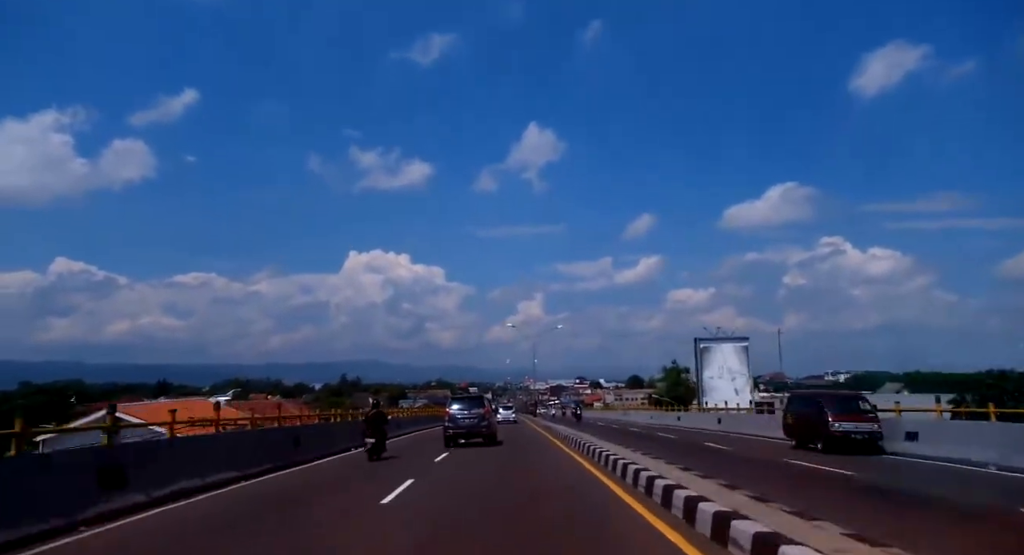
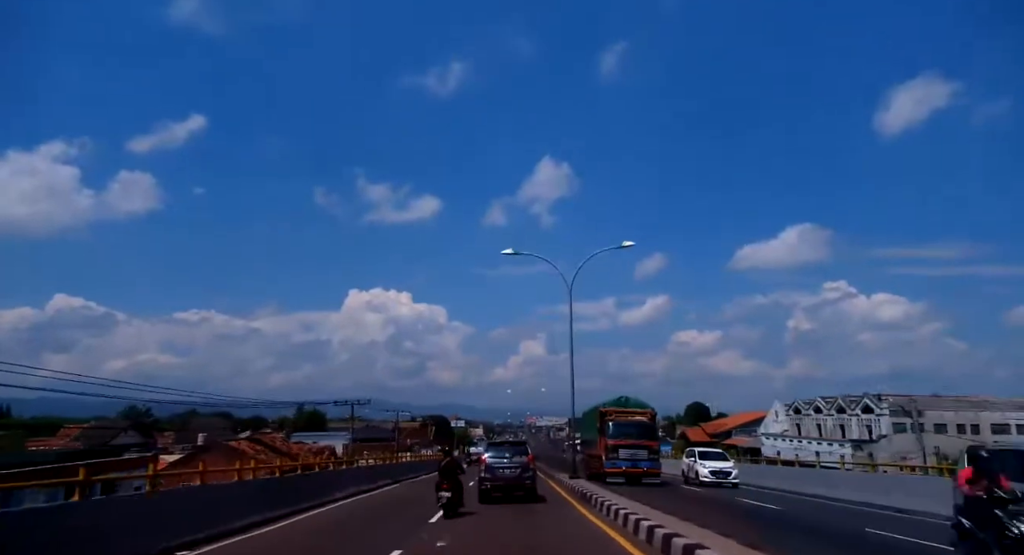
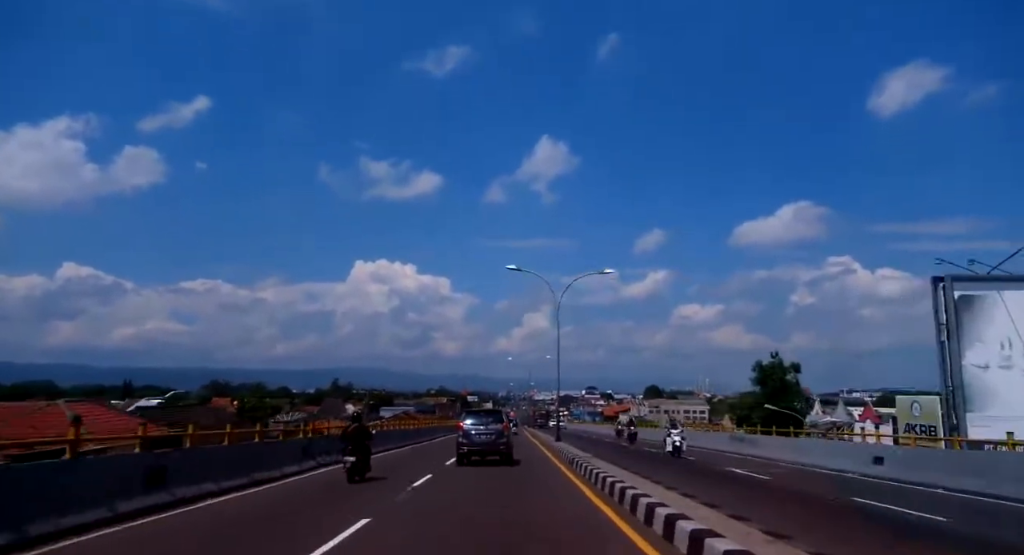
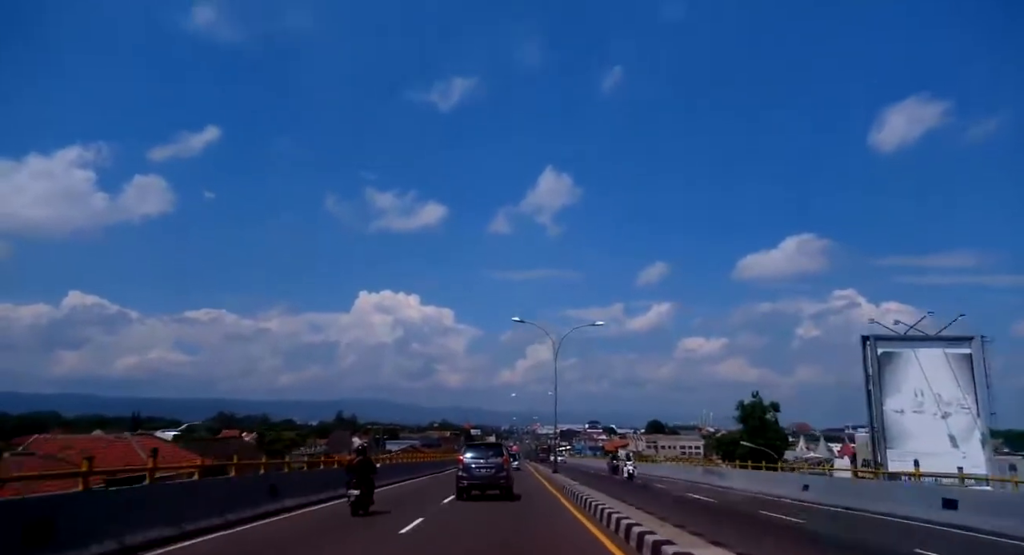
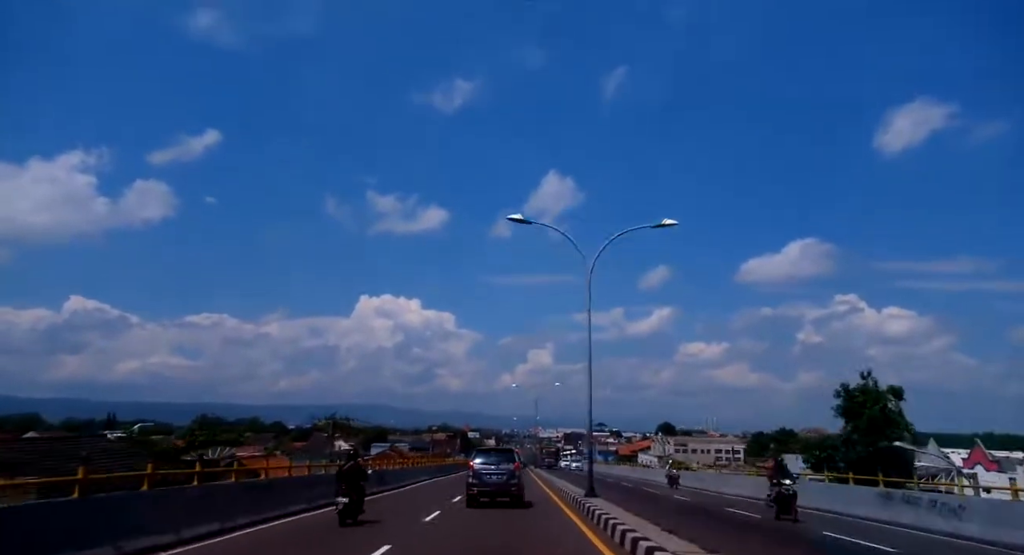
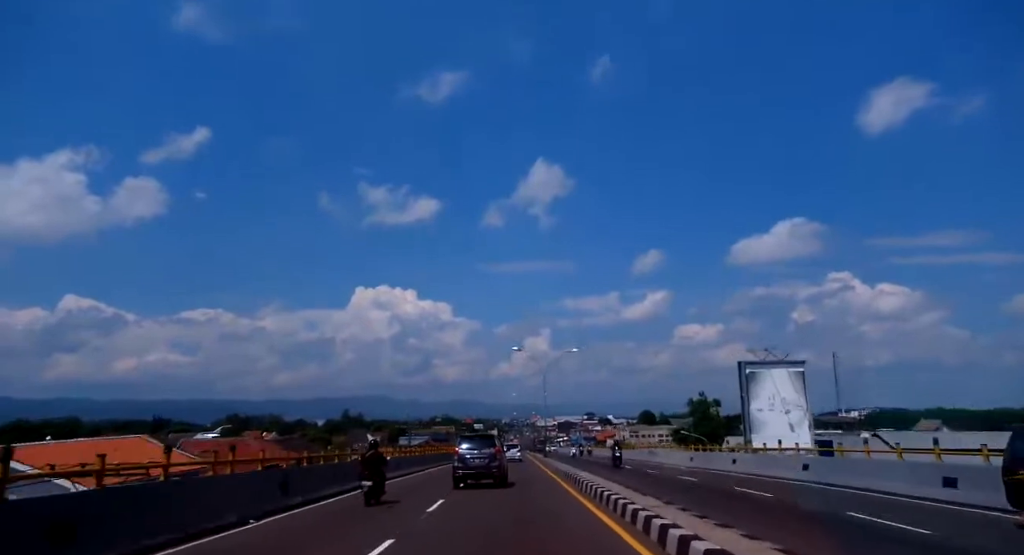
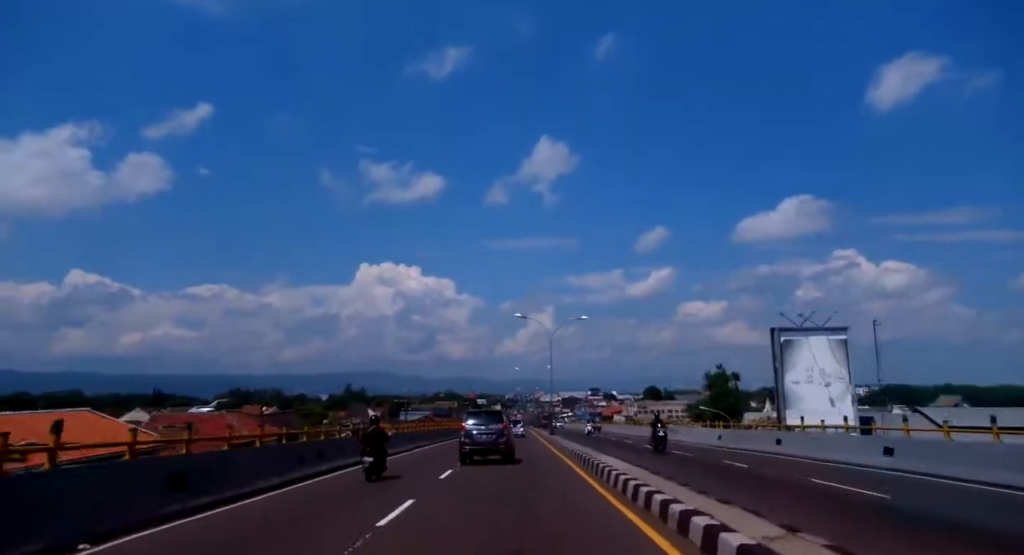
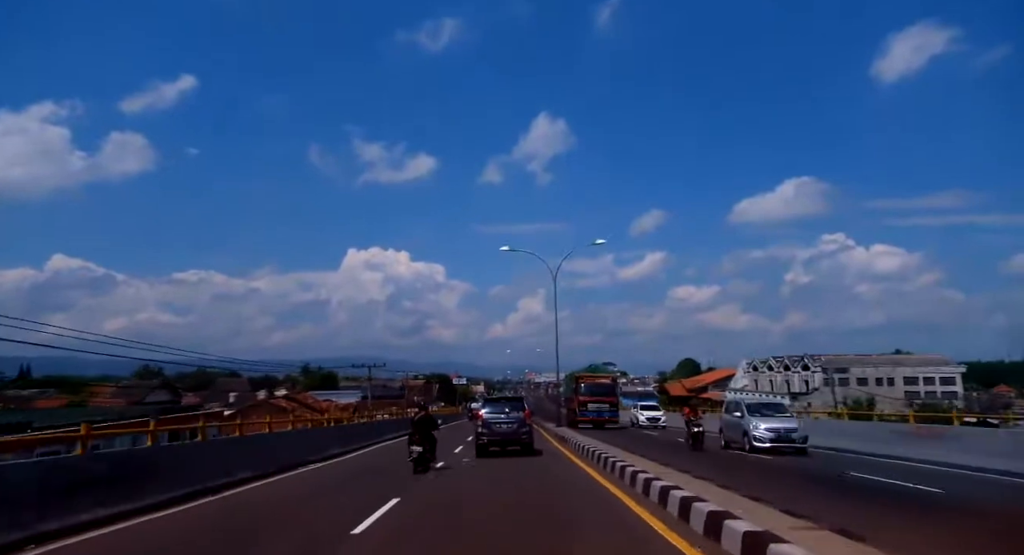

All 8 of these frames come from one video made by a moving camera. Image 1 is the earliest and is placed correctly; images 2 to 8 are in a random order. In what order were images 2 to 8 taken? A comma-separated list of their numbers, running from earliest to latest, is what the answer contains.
6, 7, 4, 3, 5, 8, 2
